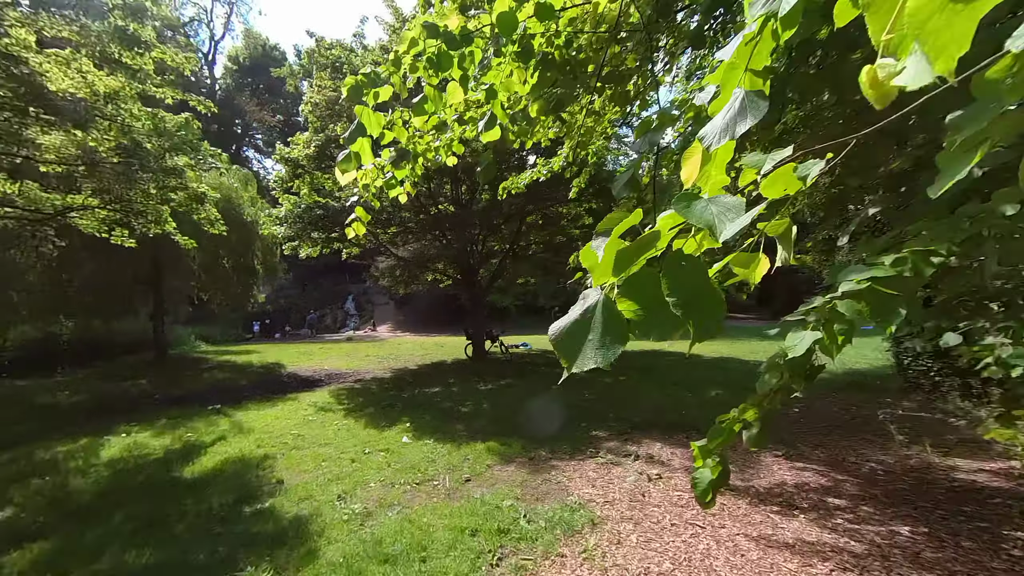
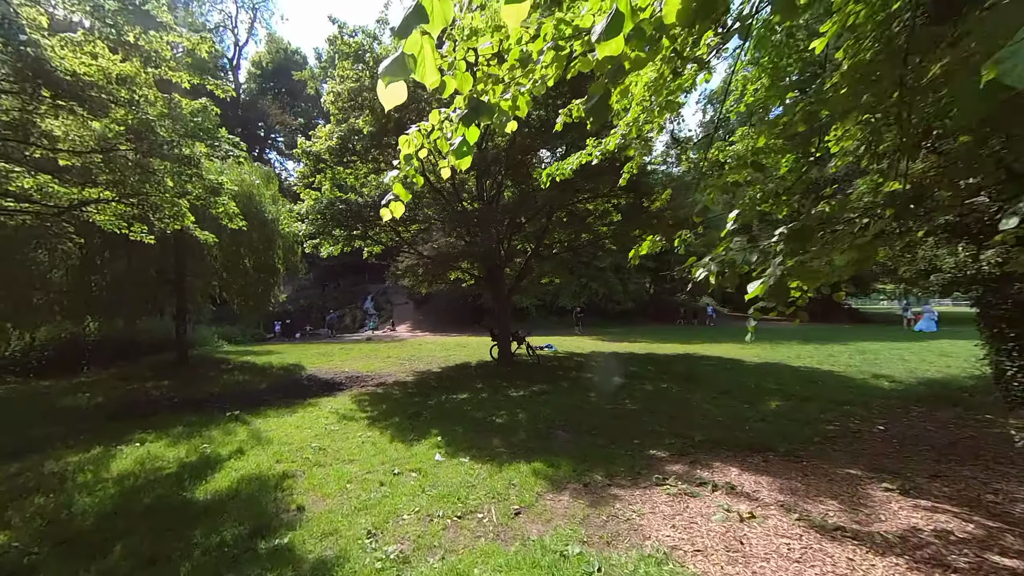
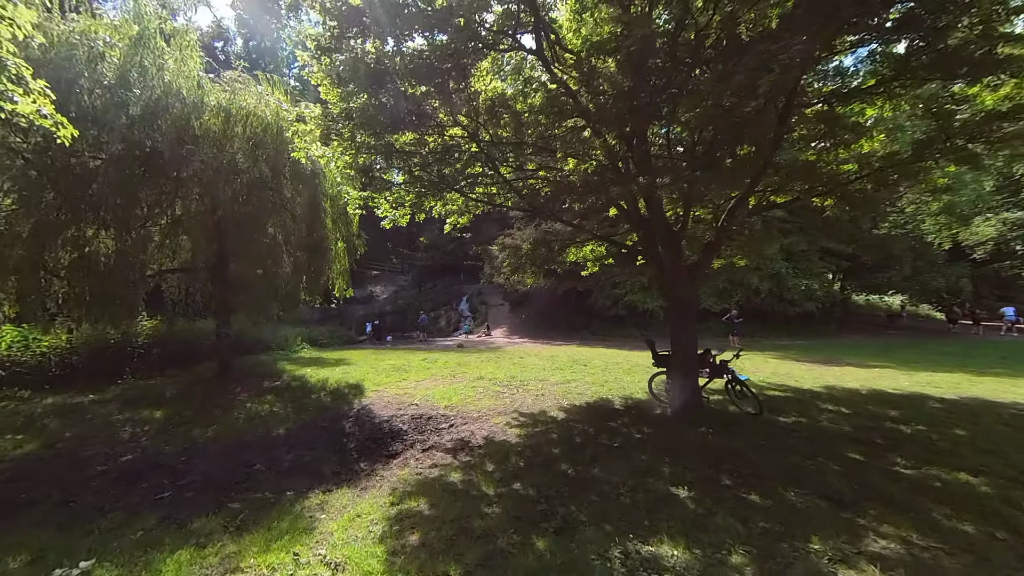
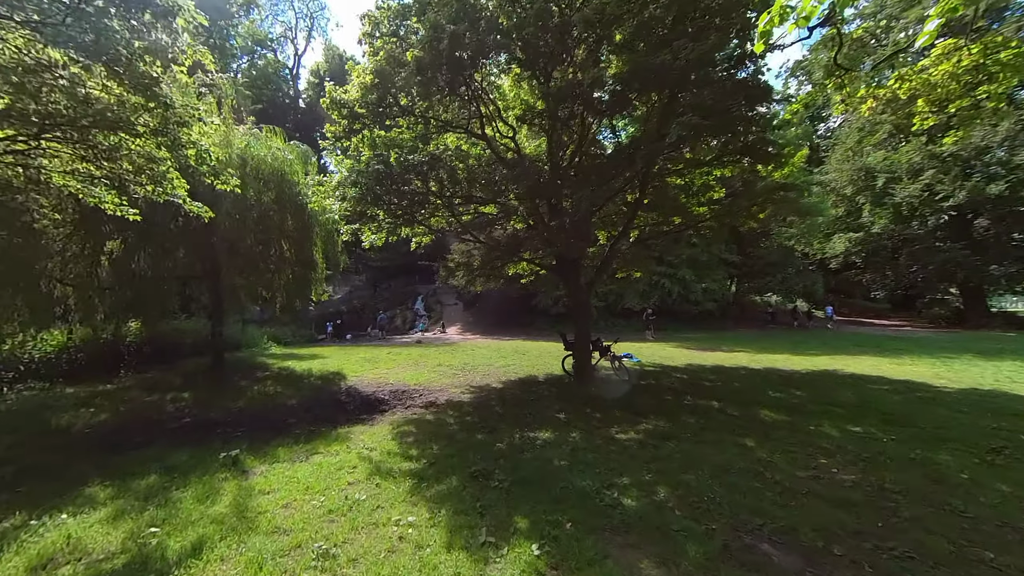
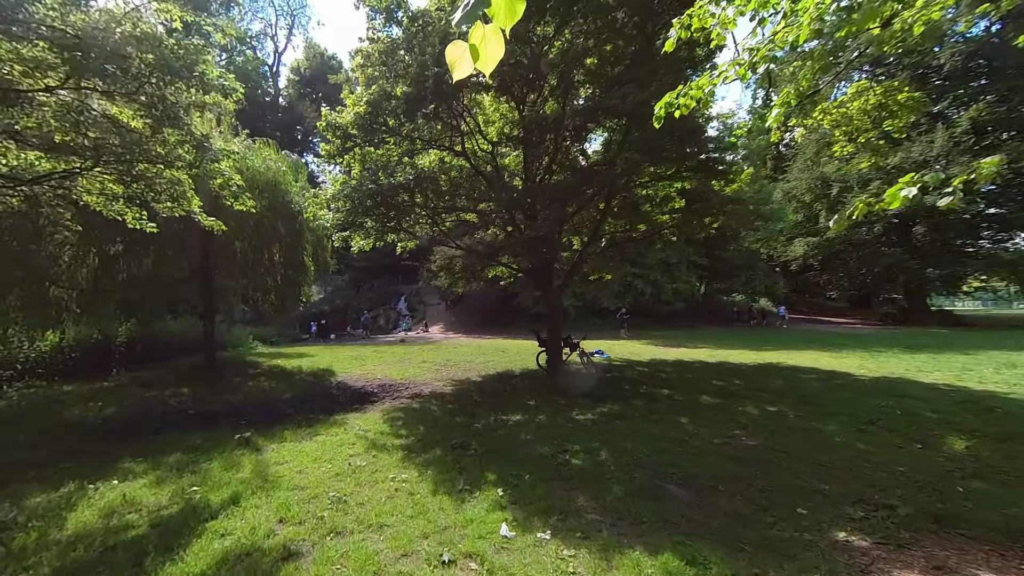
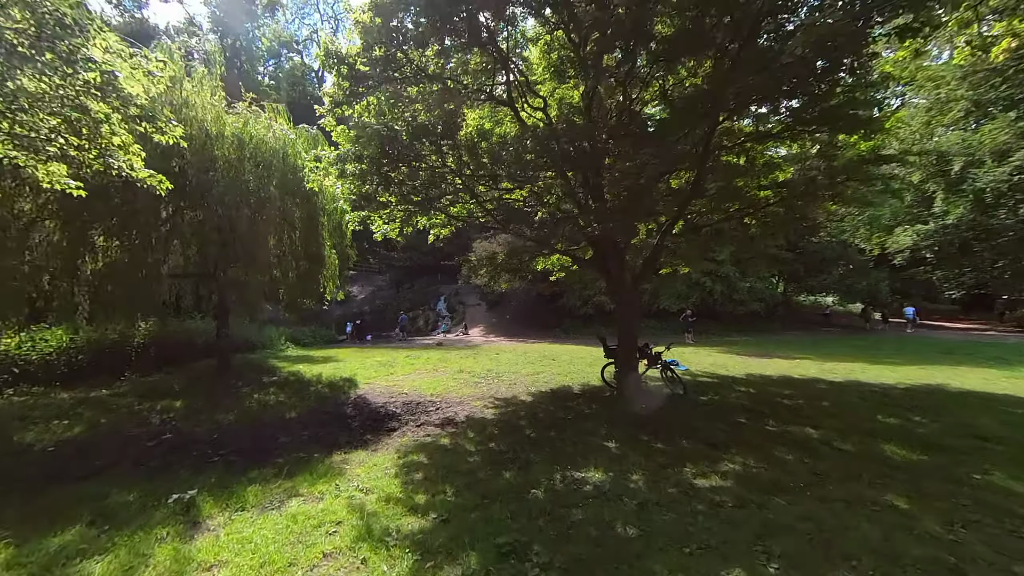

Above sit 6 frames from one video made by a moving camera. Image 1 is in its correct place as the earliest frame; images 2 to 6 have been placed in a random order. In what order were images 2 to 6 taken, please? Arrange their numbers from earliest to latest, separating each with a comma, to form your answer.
2, 5, 4, 6, 3
